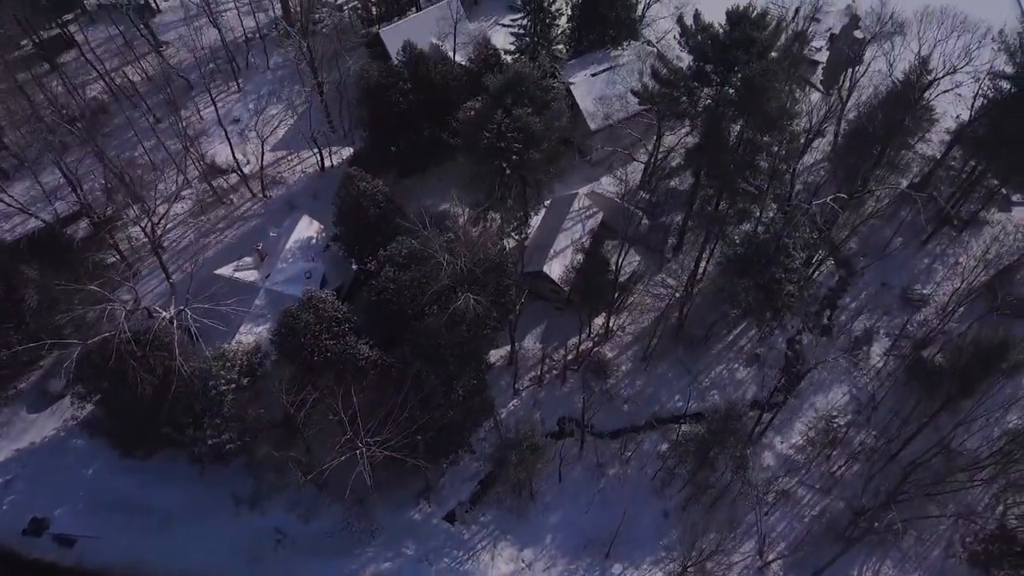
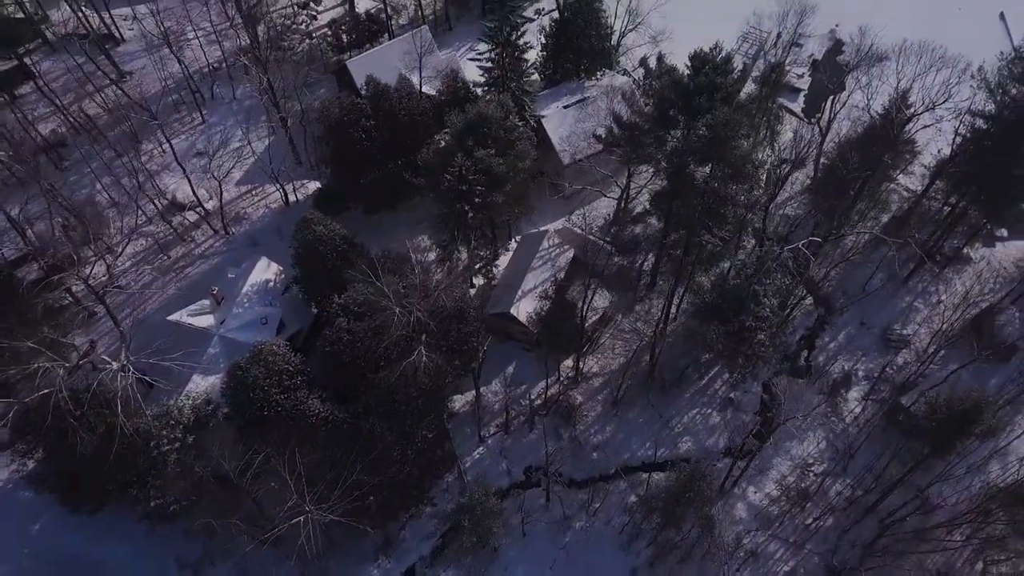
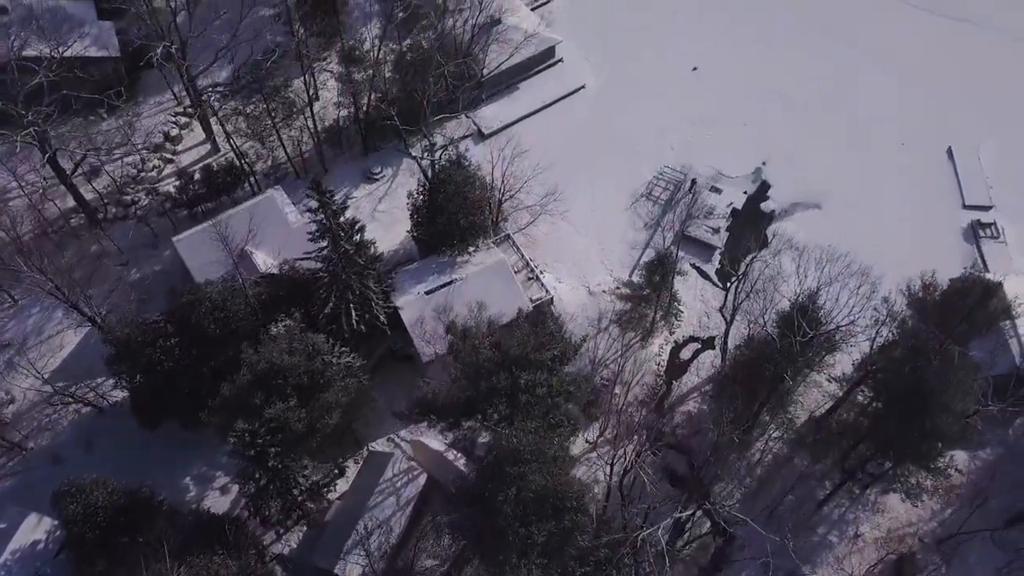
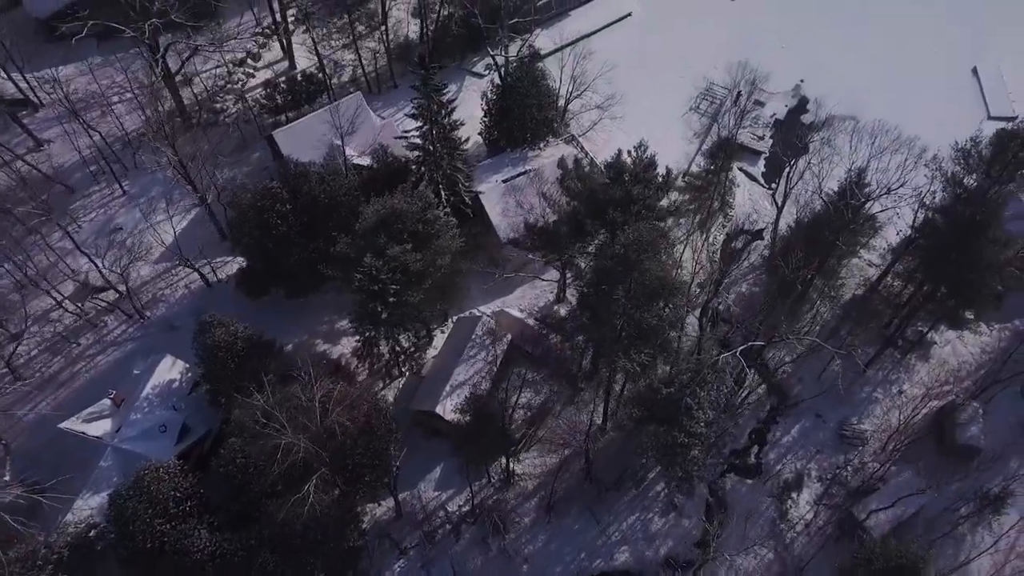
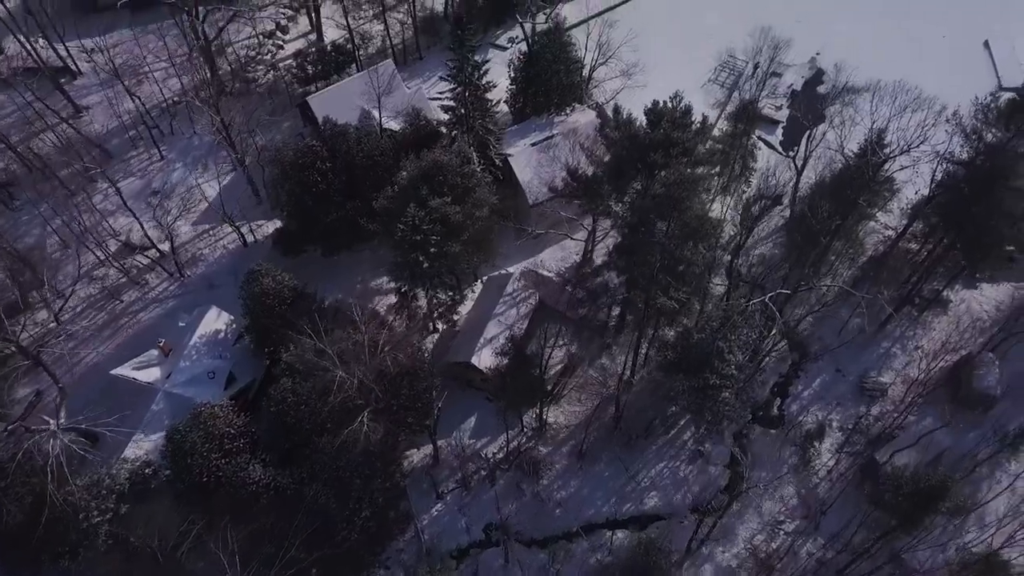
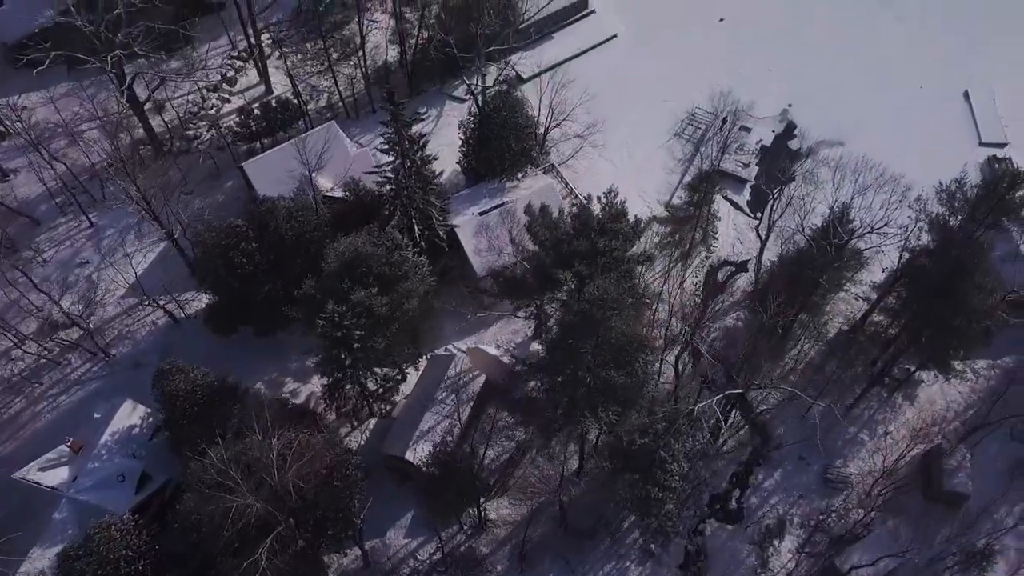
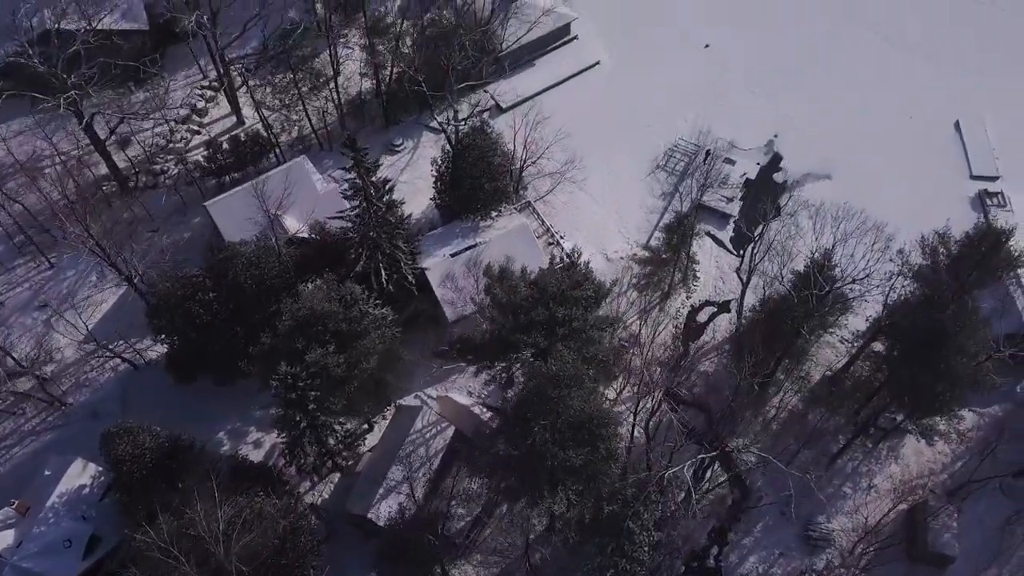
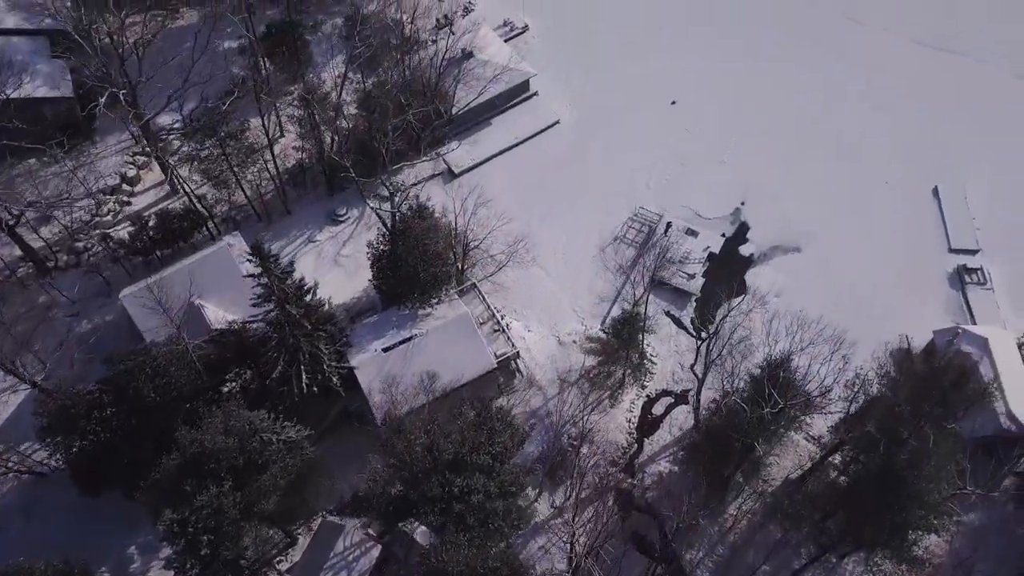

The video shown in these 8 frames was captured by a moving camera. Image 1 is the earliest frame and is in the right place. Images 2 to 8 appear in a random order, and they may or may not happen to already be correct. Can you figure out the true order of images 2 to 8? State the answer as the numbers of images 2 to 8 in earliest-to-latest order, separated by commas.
2, 5, 4, 6, 7, 3, 8
